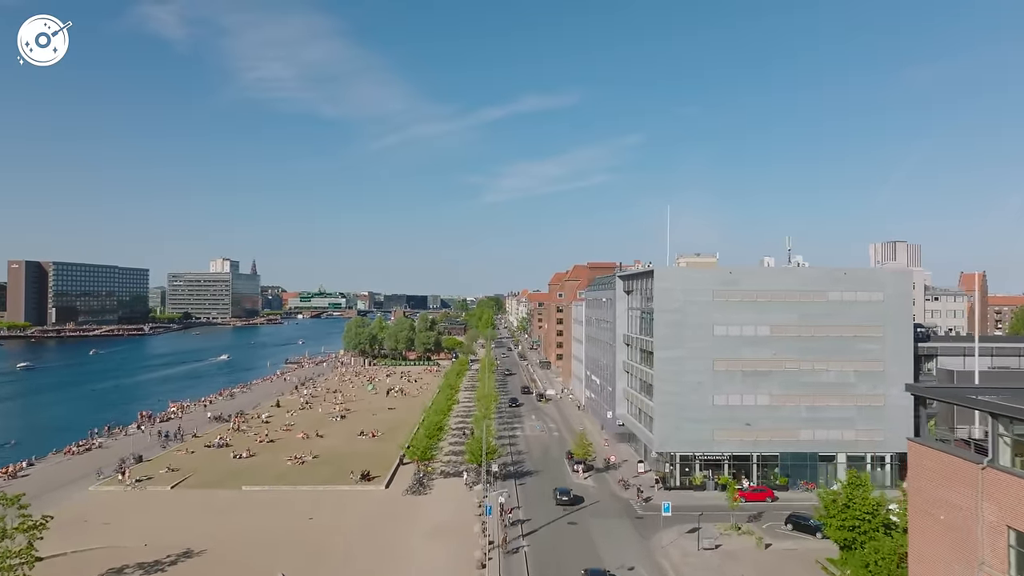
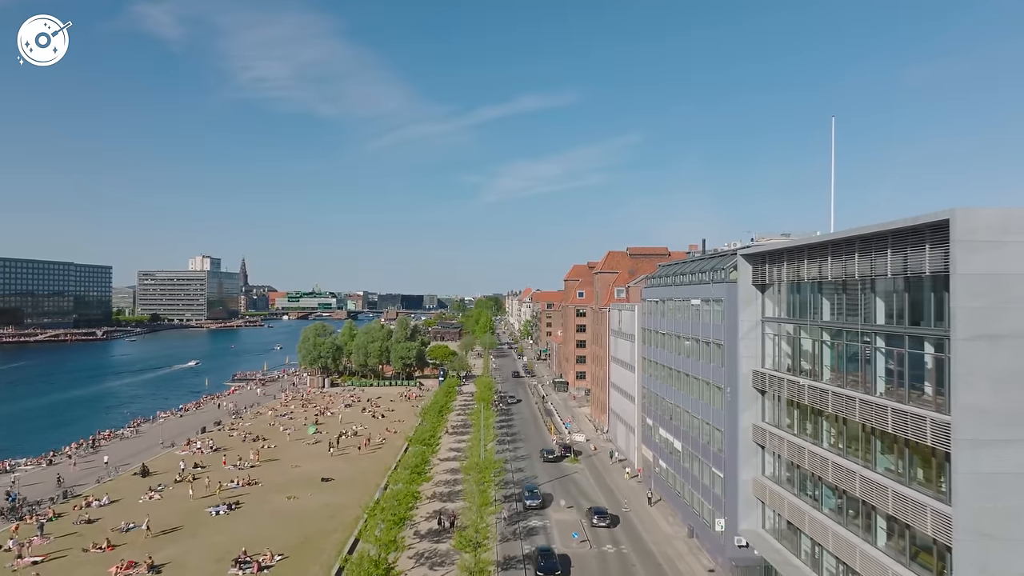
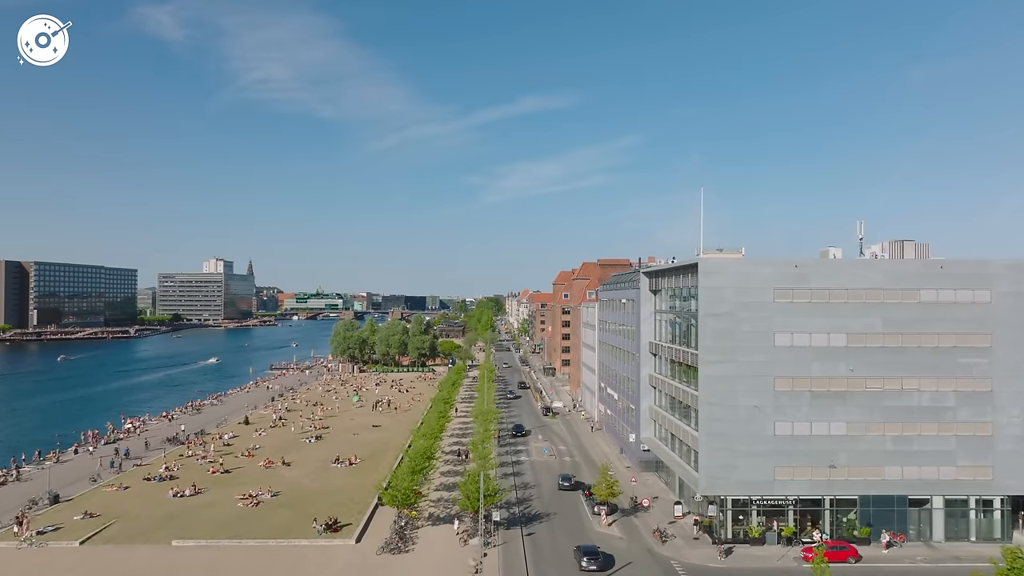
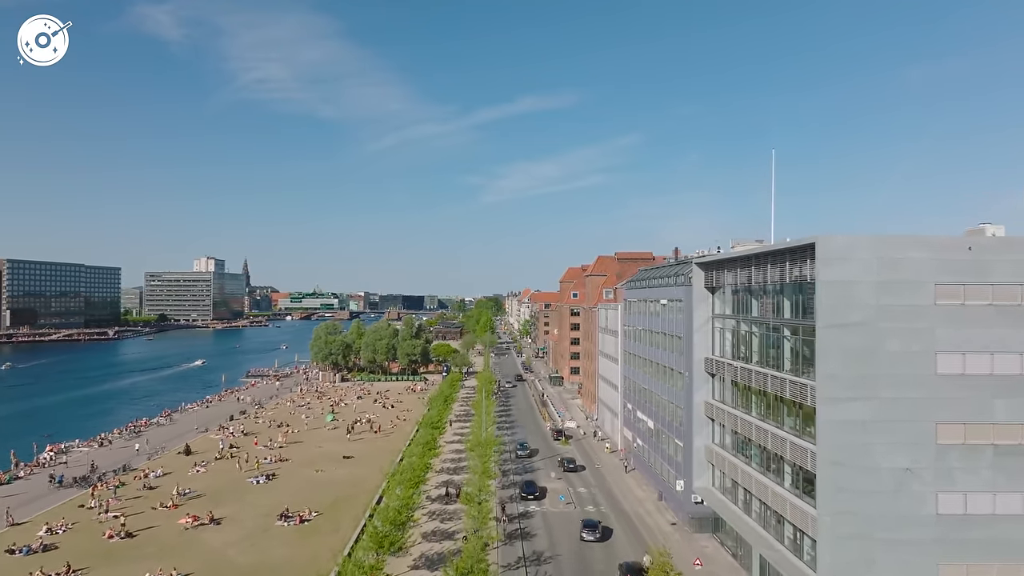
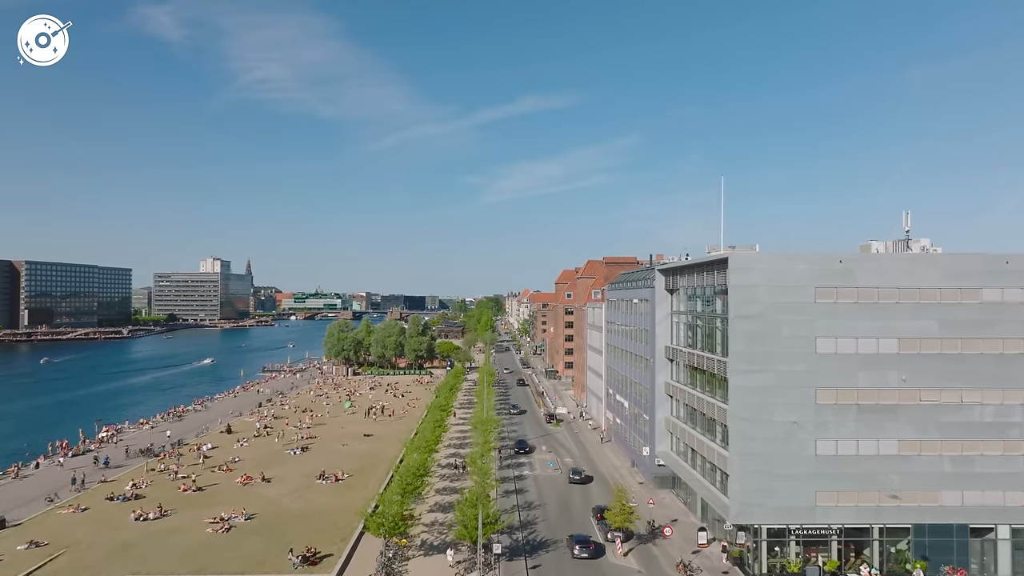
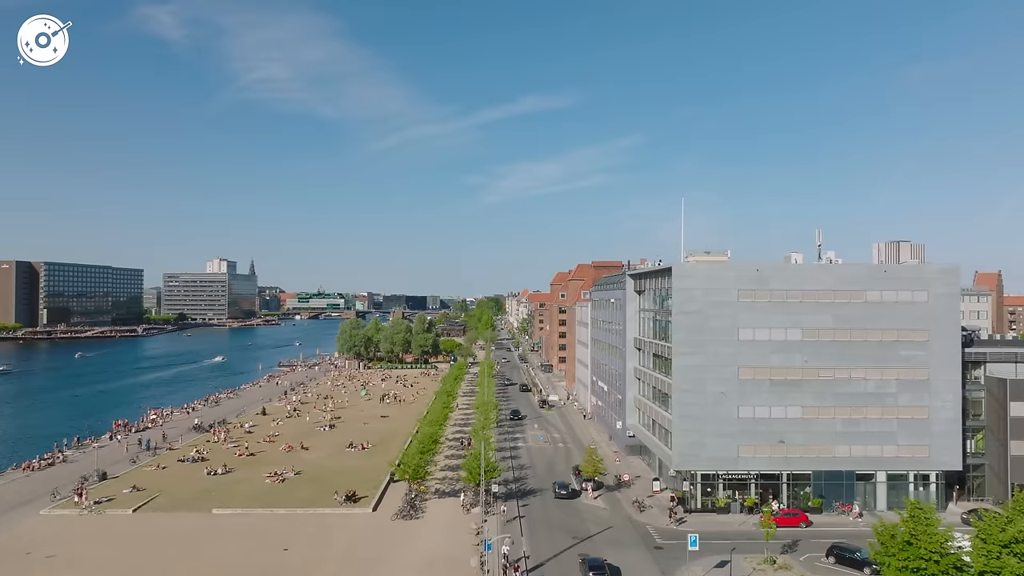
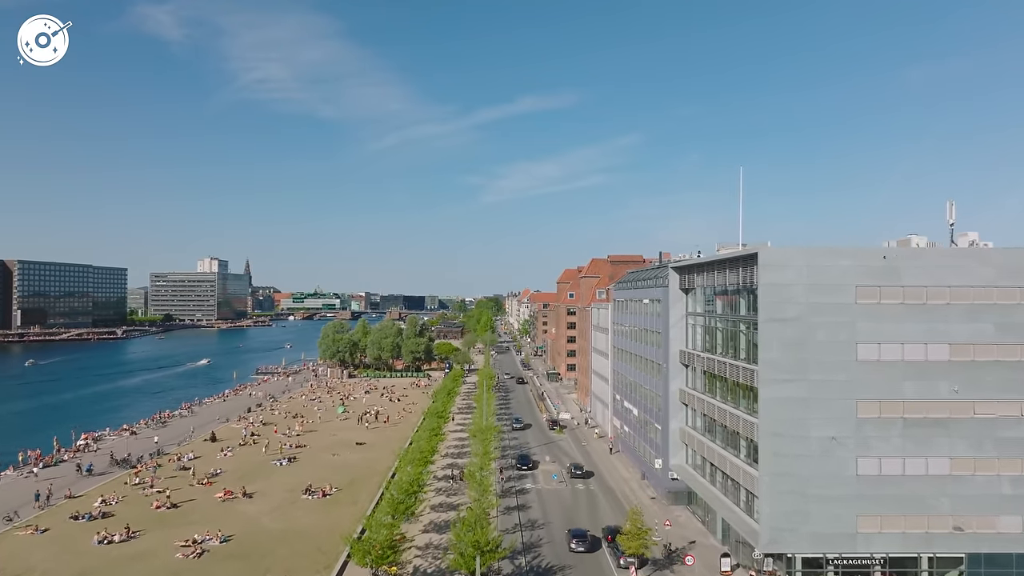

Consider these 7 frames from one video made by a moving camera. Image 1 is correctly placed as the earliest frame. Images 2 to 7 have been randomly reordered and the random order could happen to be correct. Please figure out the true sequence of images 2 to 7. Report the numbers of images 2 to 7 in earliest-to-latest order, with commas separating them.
6, 3, 5, 7, 4, 2
